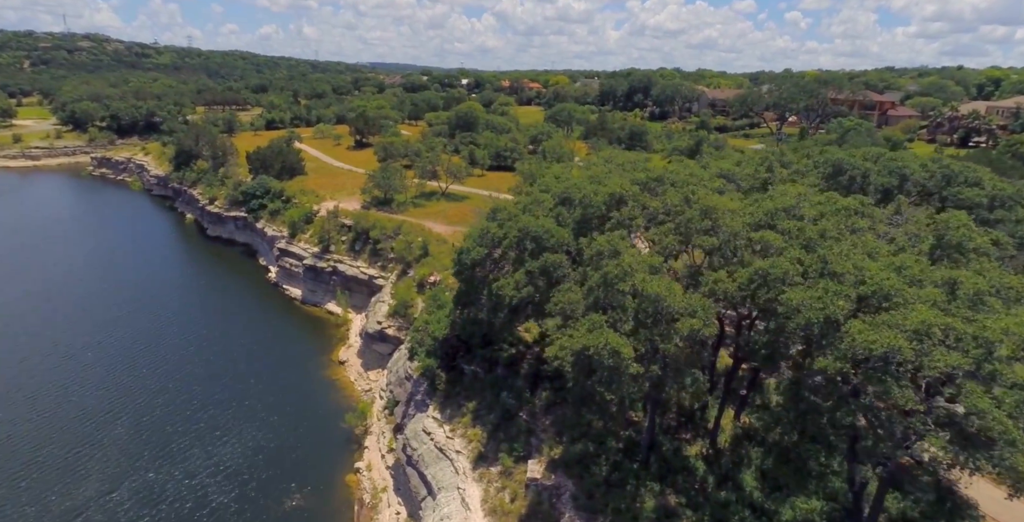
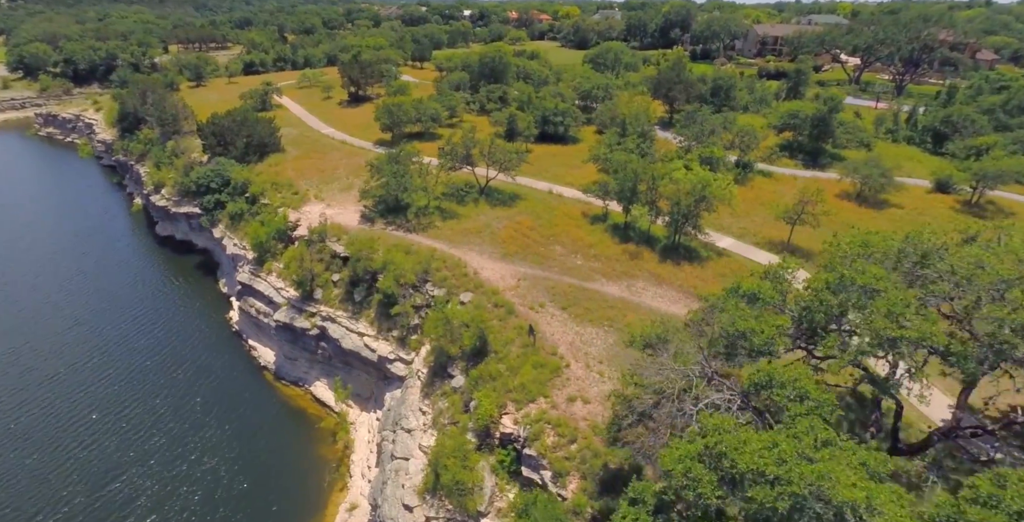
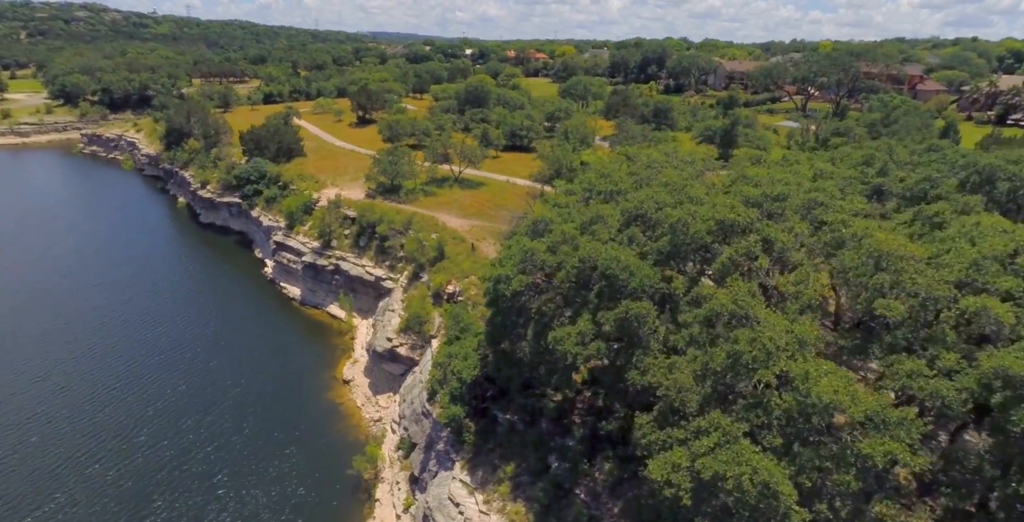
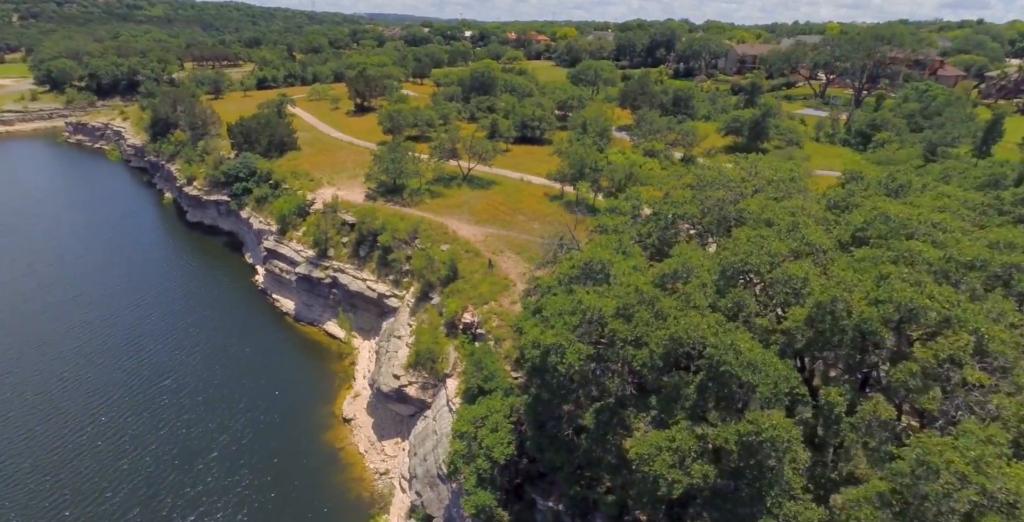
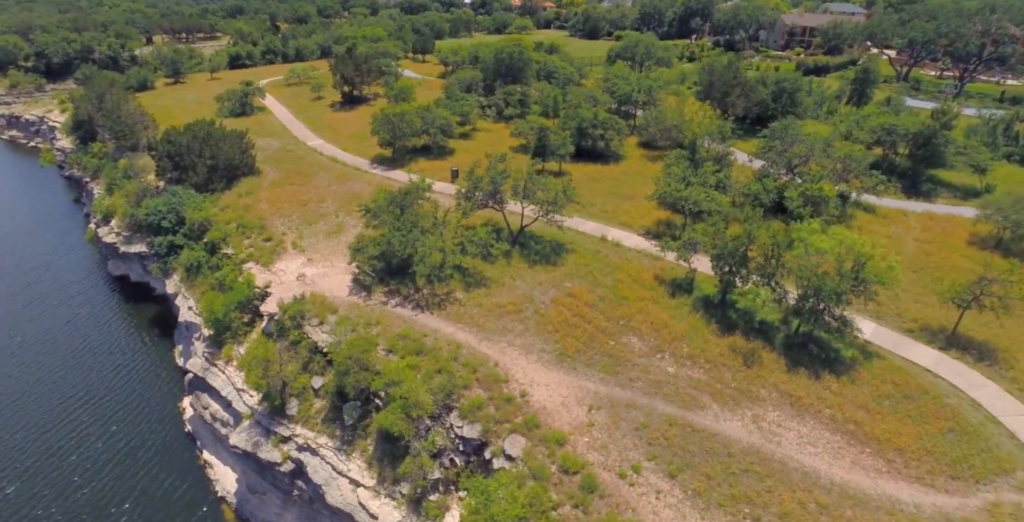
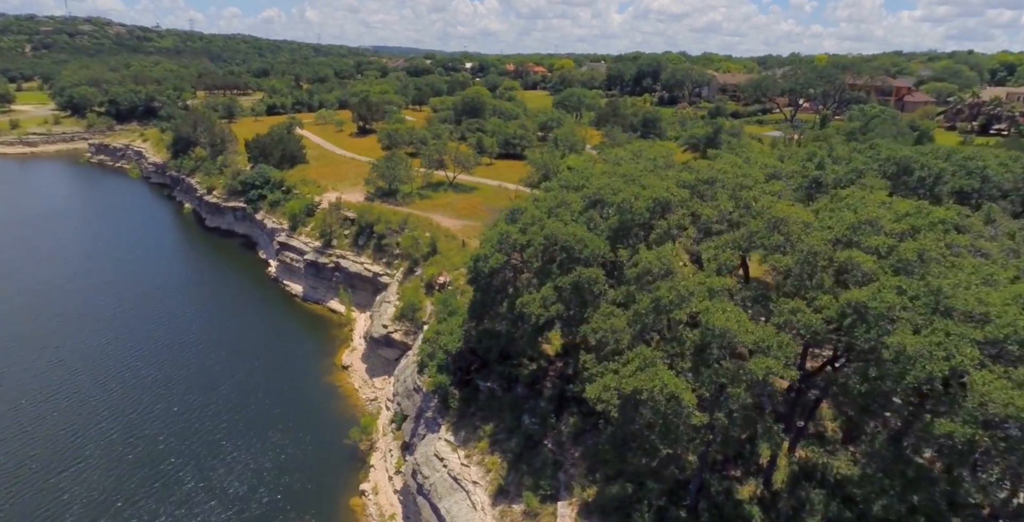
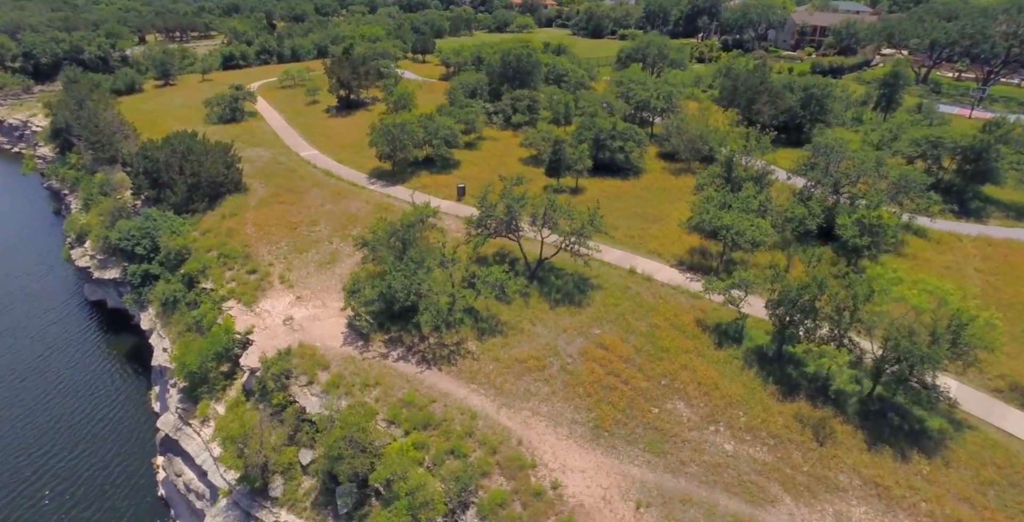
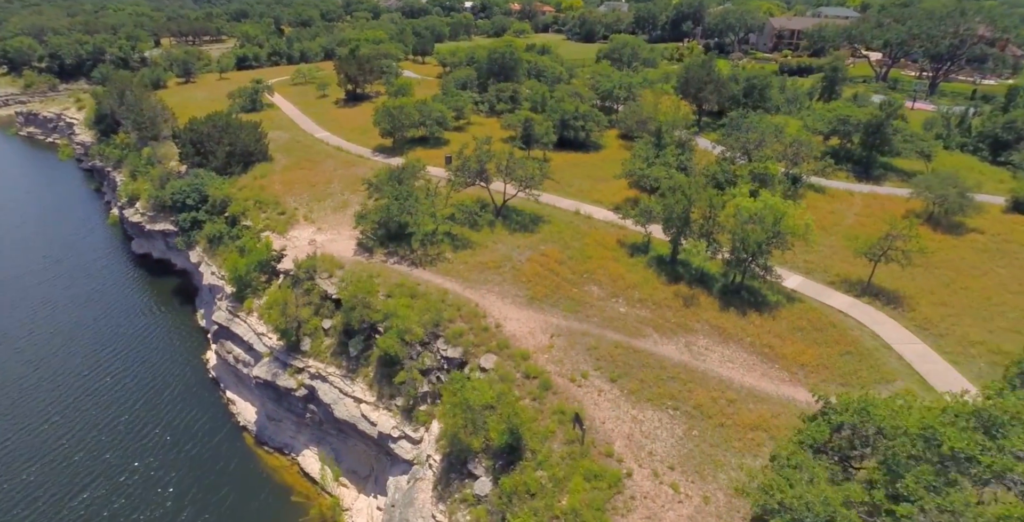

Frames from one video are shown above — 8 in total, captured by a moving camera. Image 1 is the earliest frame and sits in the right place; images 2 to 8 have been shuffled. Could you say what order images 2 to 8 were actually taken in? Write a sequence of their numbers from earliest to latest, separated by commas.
6, 3, 4, 2, 8, 5, 7
